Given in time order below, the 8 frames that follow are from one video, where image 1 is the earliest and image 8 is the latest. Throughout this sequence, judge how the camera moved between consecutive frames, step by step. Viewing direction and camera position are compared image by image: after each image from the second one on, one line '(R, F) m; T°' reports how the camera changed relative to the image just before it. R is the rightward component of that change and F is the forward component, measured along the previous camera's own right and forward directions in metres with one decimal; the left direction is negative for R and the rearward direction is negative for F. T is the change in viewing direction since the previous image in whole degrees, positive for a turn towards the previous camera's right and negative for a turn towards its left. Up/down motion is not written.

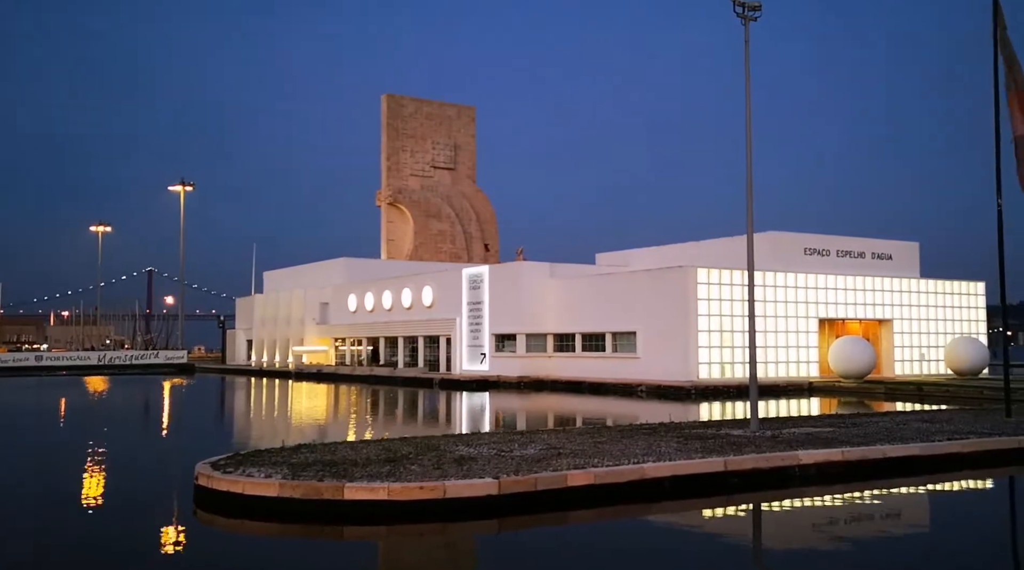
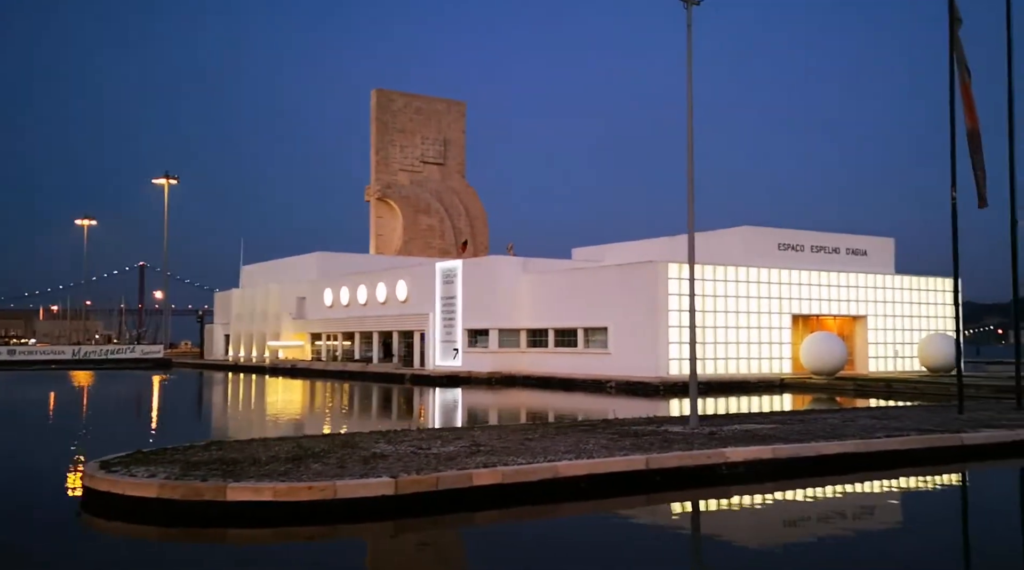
(+0.5, +0.2) m; 0°
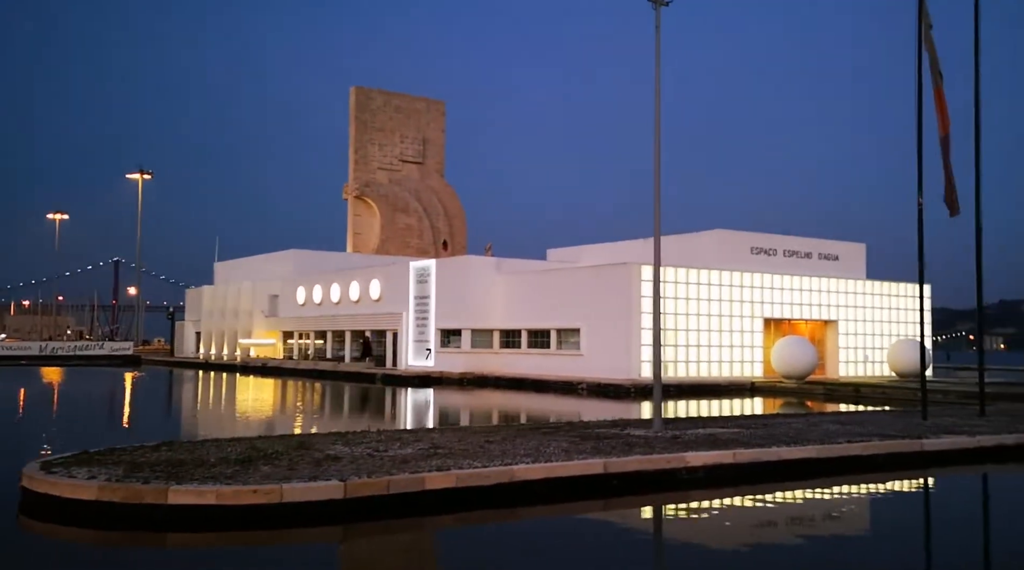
(+0.1, +0.1) m; +1°
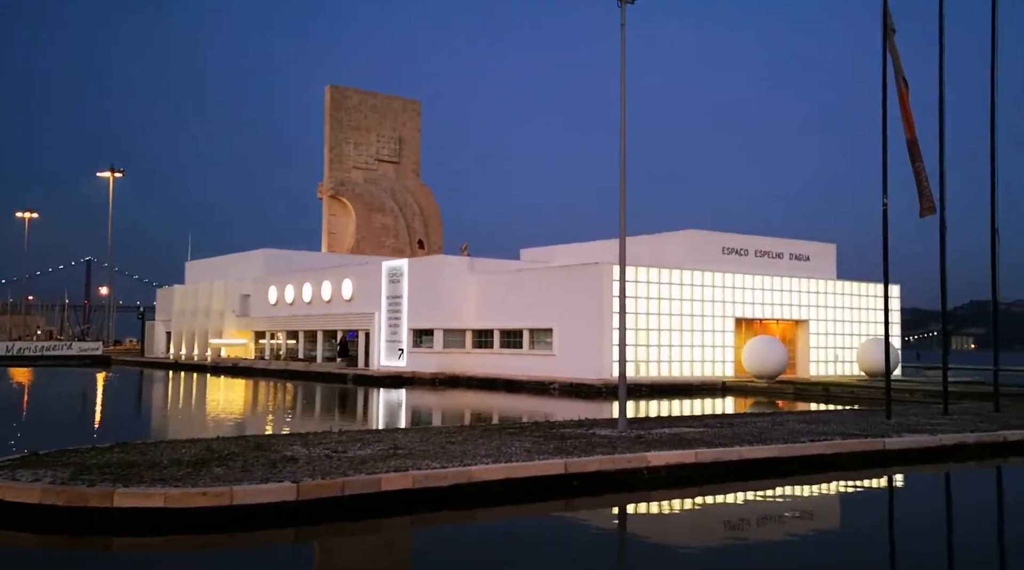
(+0.1, +0.1) m; +1°
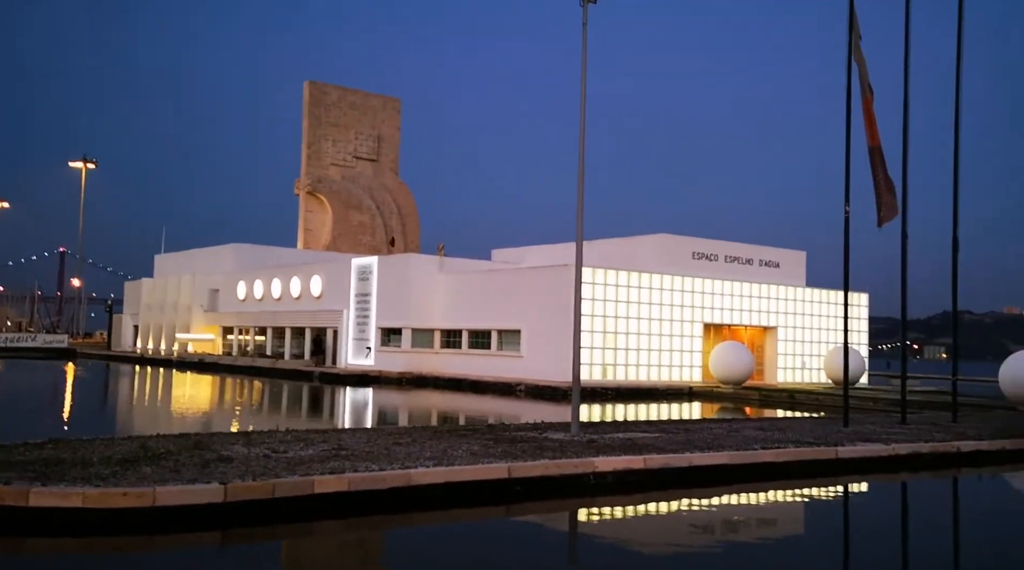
(+0.2, +0.1) m; +1°
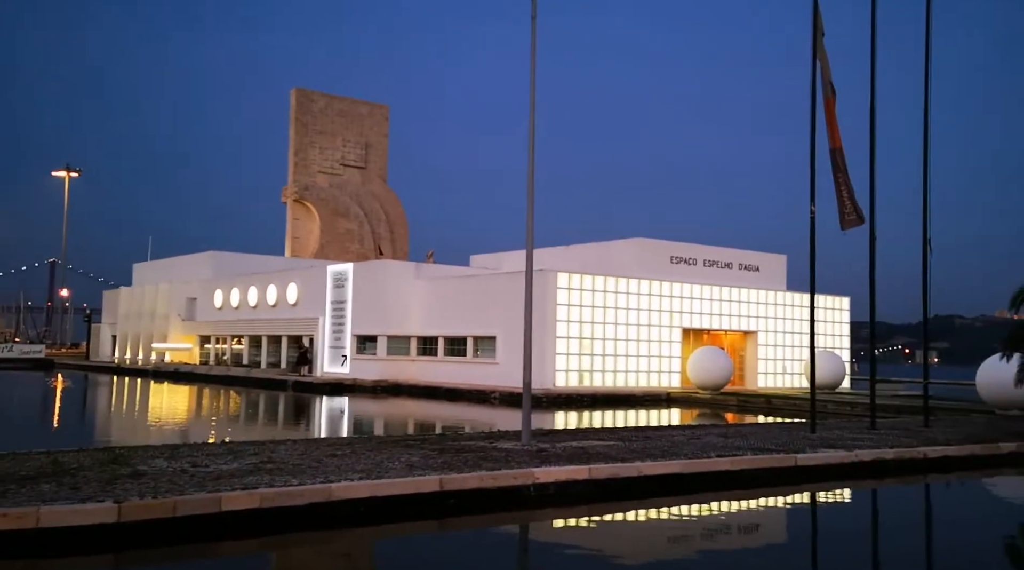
(+0.4, +0.3) m; 0°
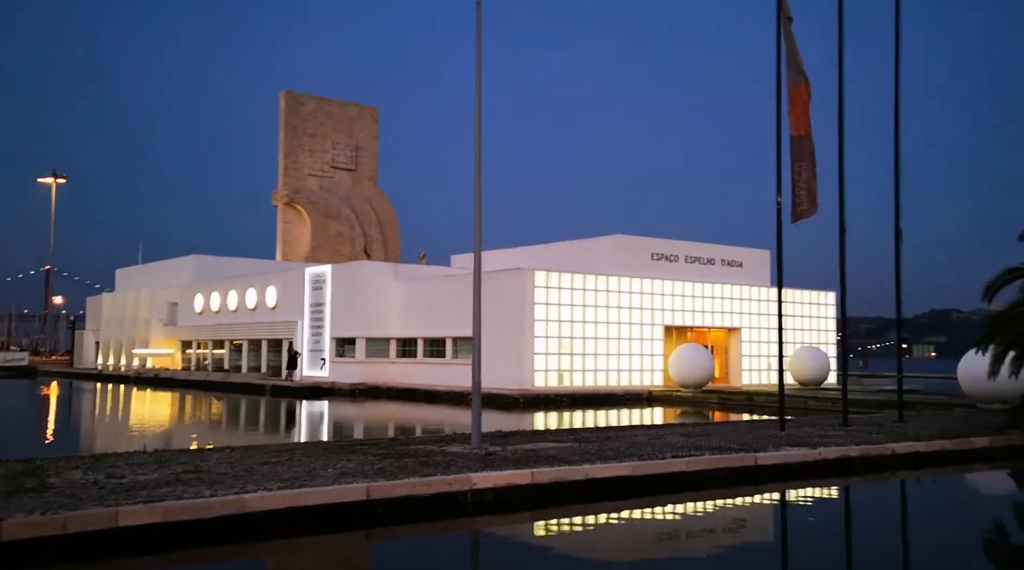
(+0.4, +0.3) m; 0°
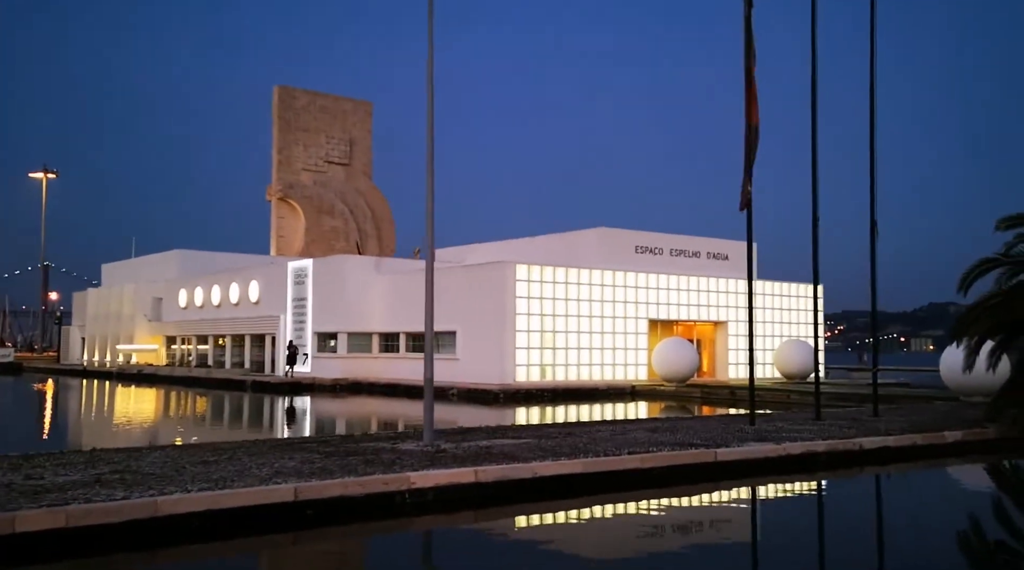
(+0.4, +0.3) m; 0°
